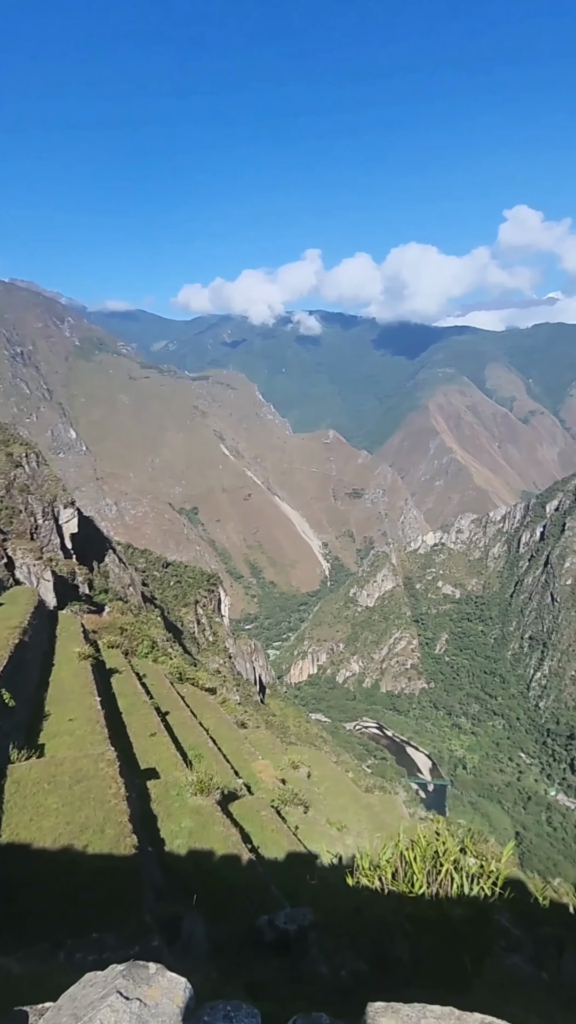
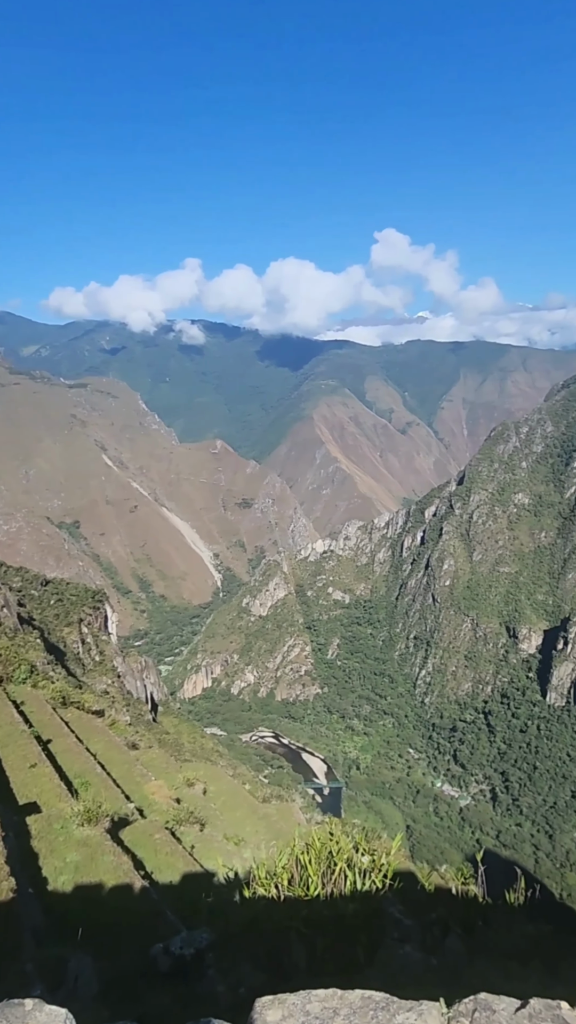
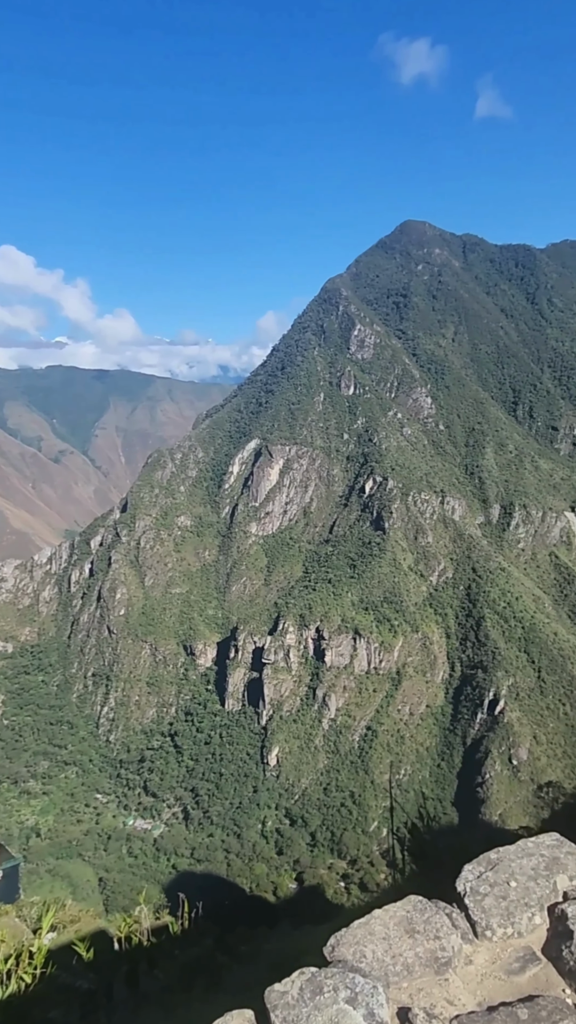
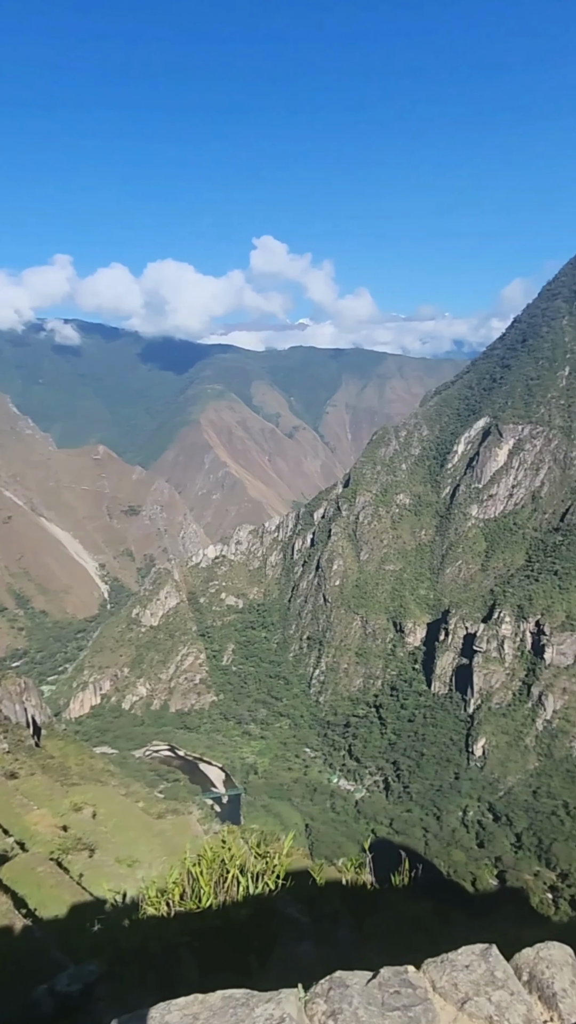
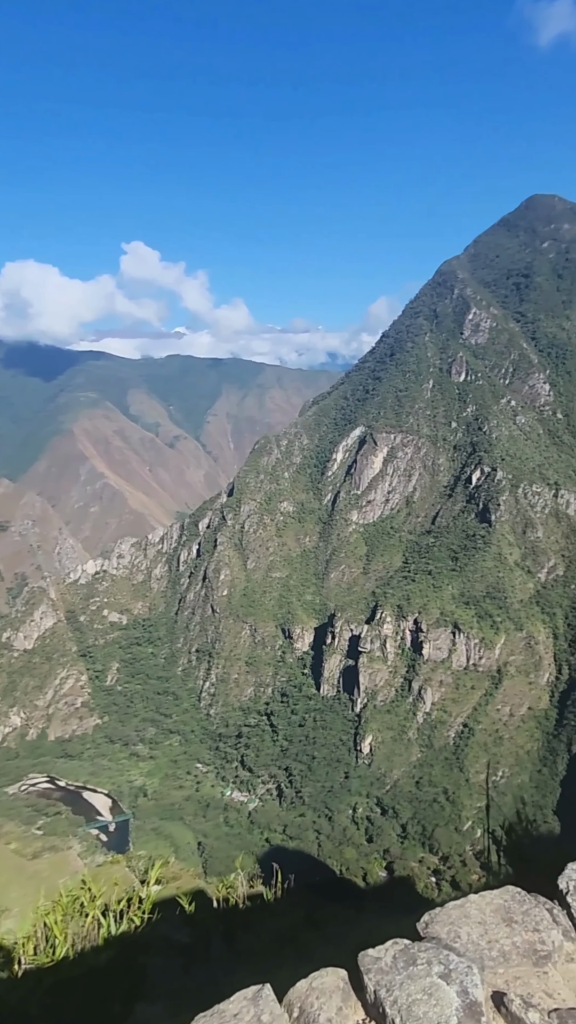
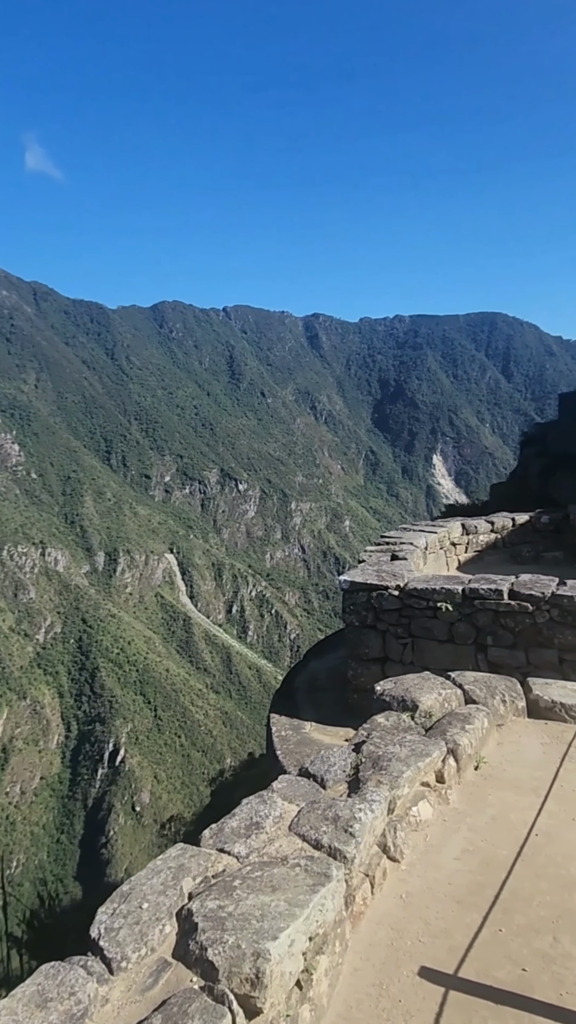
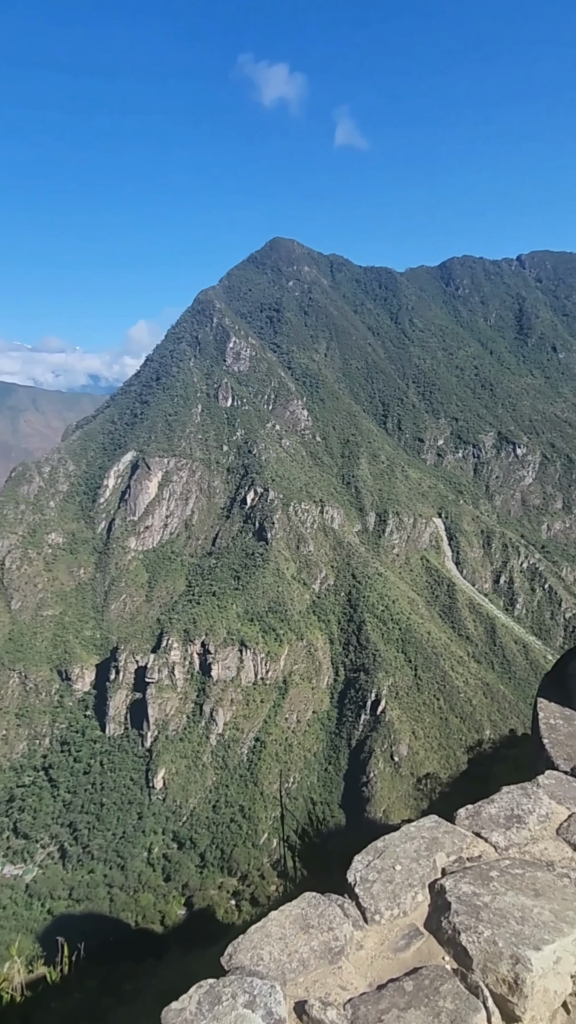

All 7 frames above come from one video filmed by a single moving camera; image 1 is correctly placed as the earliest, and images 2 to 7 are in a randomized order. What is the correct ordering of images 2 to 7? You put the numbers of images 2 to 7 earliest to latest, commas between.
2, 4, 5, 3, 7, 6
